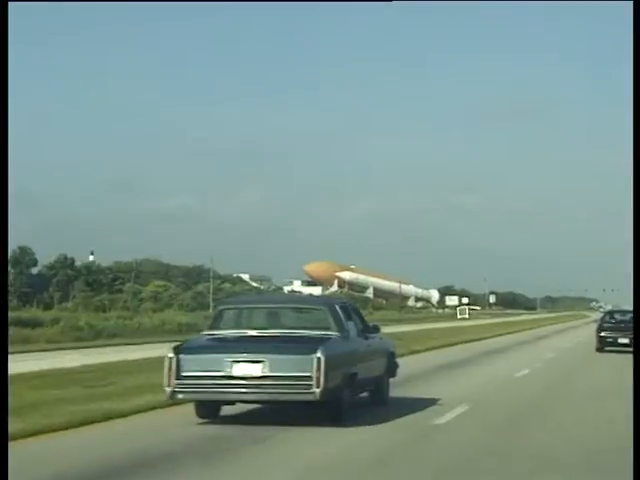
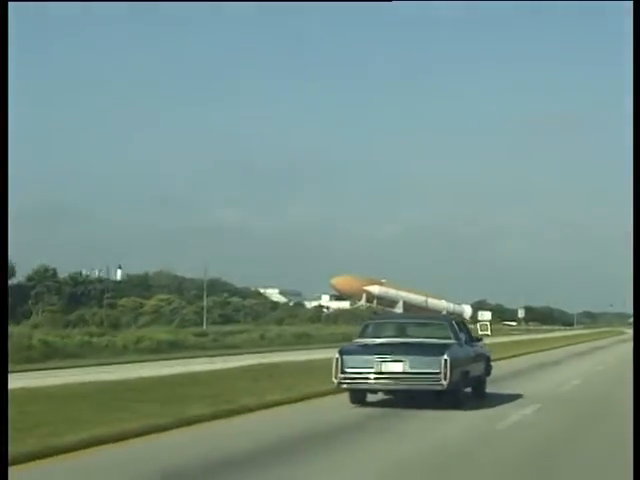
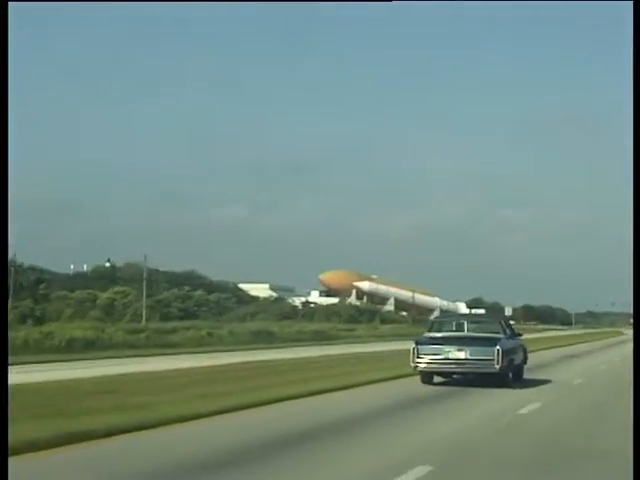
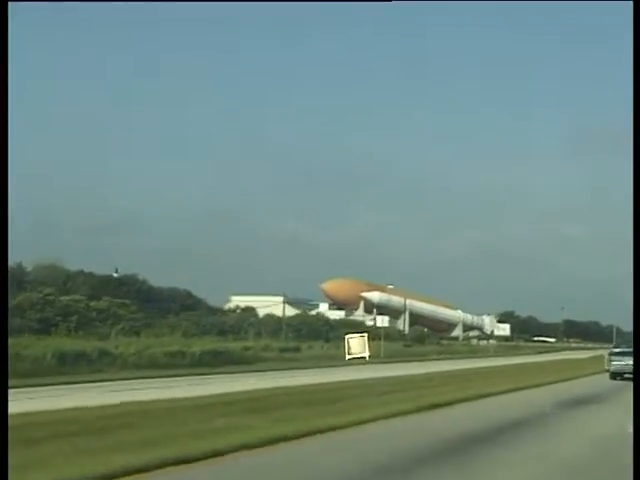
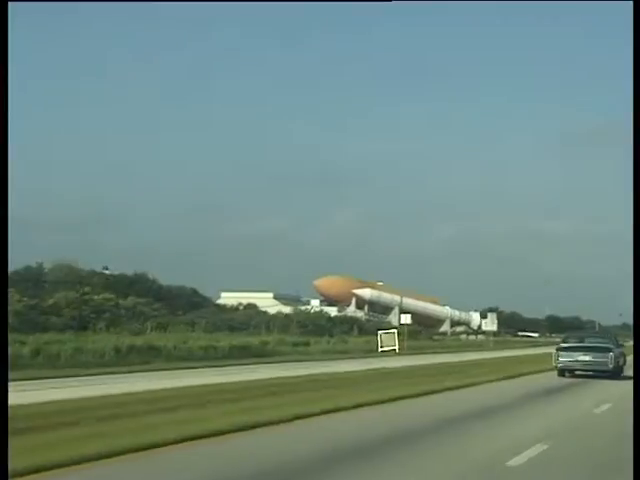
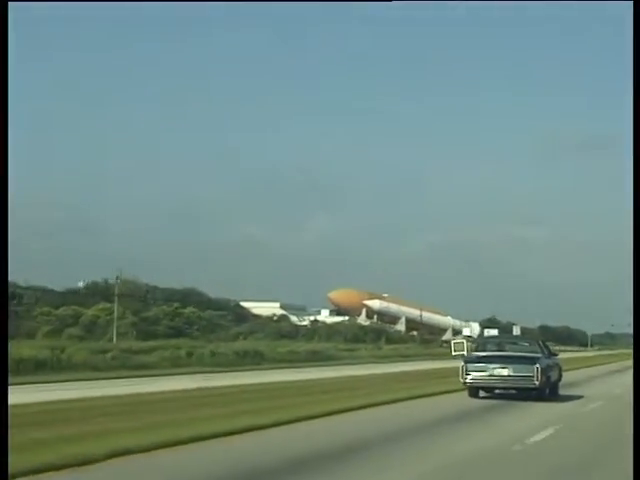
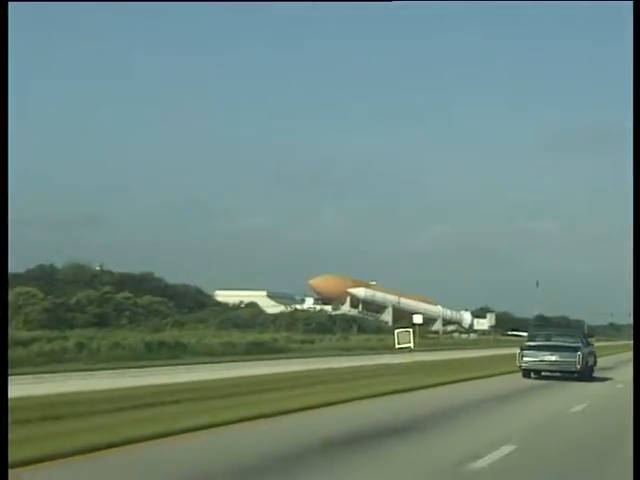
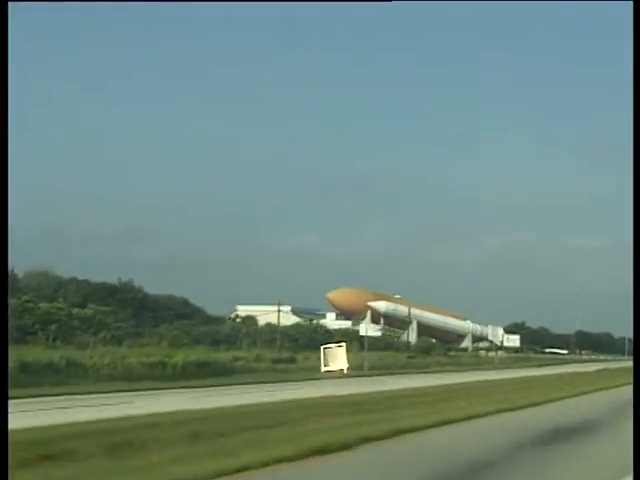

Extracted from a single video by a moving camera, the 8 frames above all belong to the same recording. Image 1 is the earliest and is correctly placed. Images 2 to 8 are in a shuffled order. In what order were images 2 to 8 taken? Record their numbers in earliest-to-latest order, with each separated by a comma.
2, 3, 6, 7, 5, 4, 8
